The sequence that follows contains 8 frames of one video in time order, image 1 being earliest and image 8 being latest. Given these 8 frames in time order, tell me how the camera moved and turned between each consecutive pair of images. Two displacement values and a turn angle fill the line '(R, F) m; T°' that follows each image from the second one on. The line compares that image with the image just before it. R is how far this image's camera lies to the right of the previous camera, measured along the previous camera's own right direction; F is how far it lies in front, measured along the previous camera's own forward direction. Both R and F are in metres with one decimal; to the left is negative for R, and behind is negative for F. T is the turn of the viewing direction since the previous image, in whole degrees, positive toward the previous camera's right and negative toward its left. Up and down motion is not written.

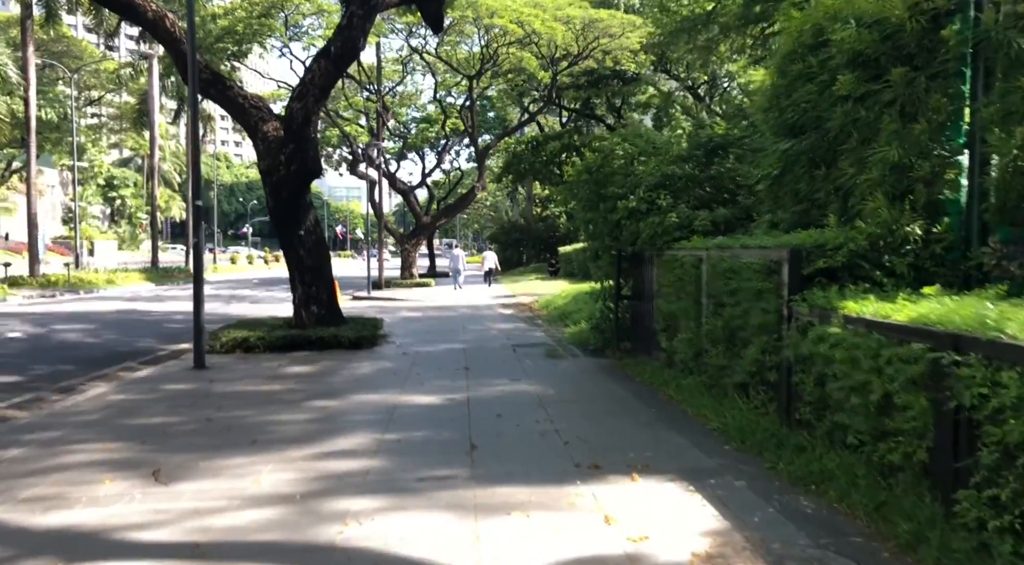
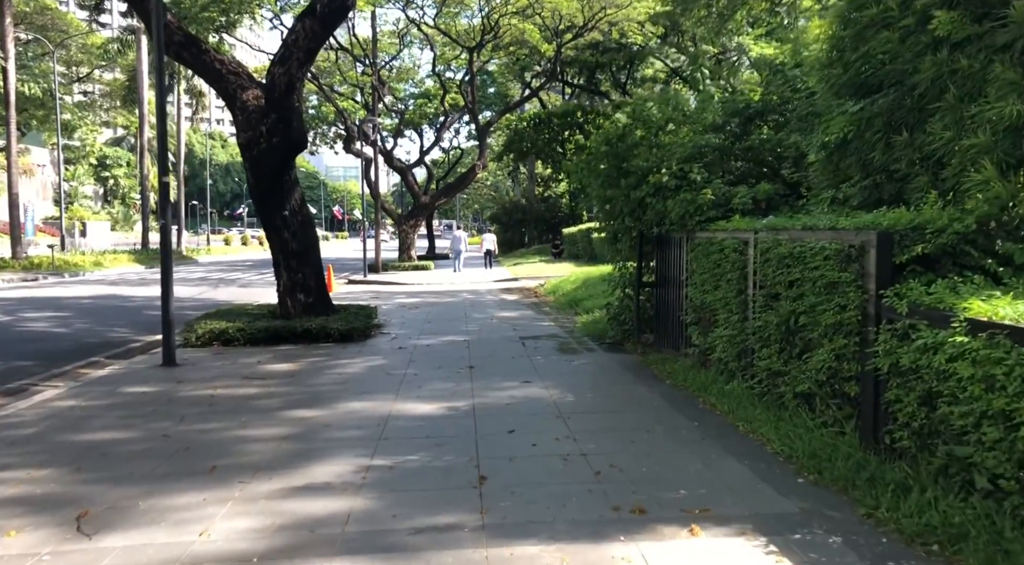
(-0.1, +1.2) m; 0°
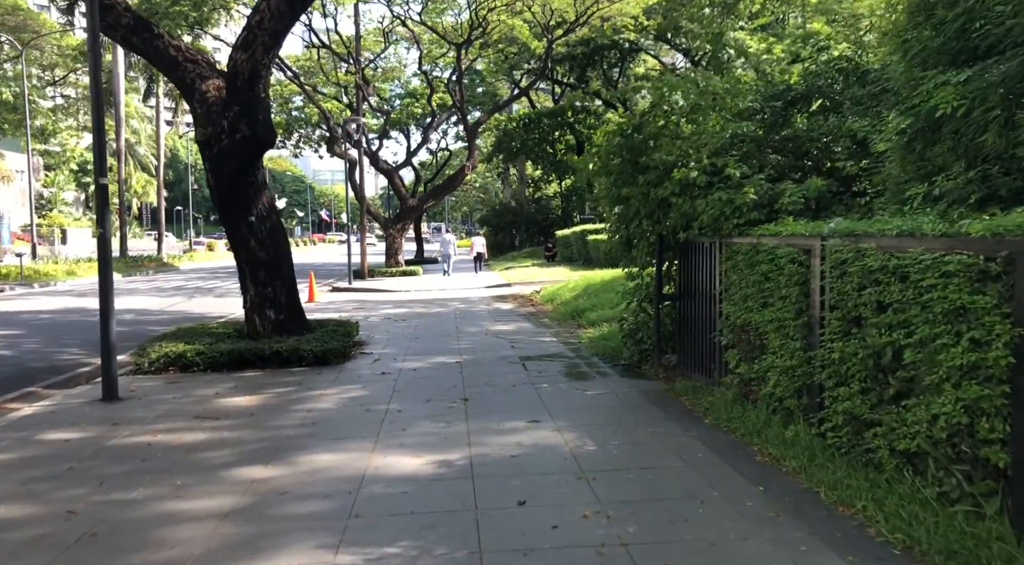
(-0.1, +1.4) m; +1°
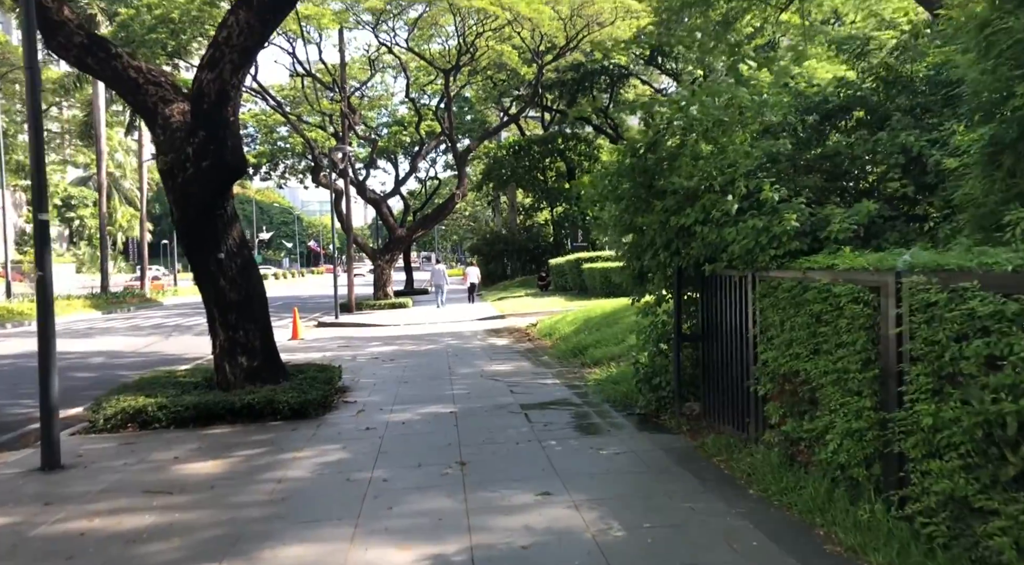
(-0.1, +1.0) m; +1°
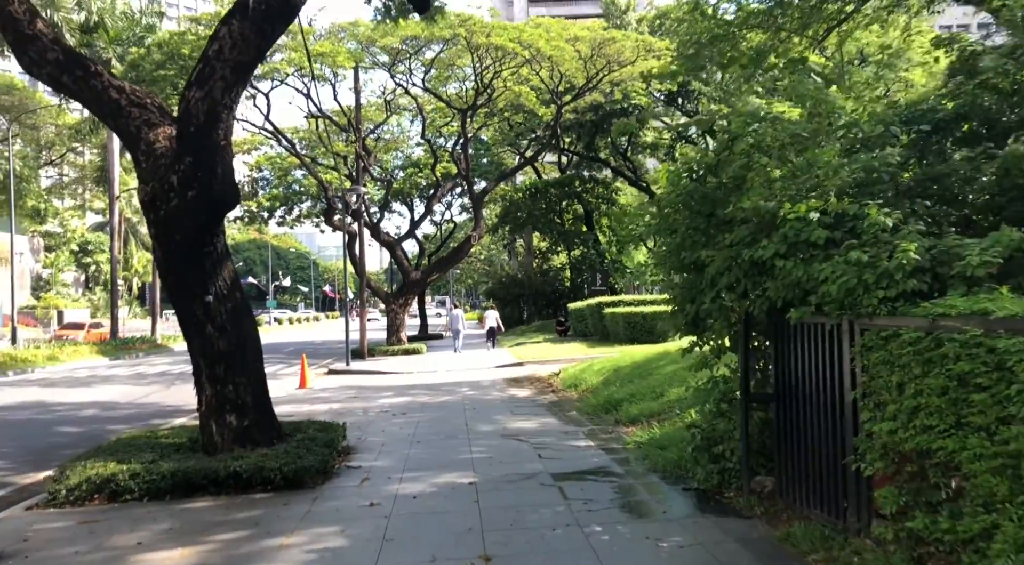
(-0.2, +1.2) m; -1°
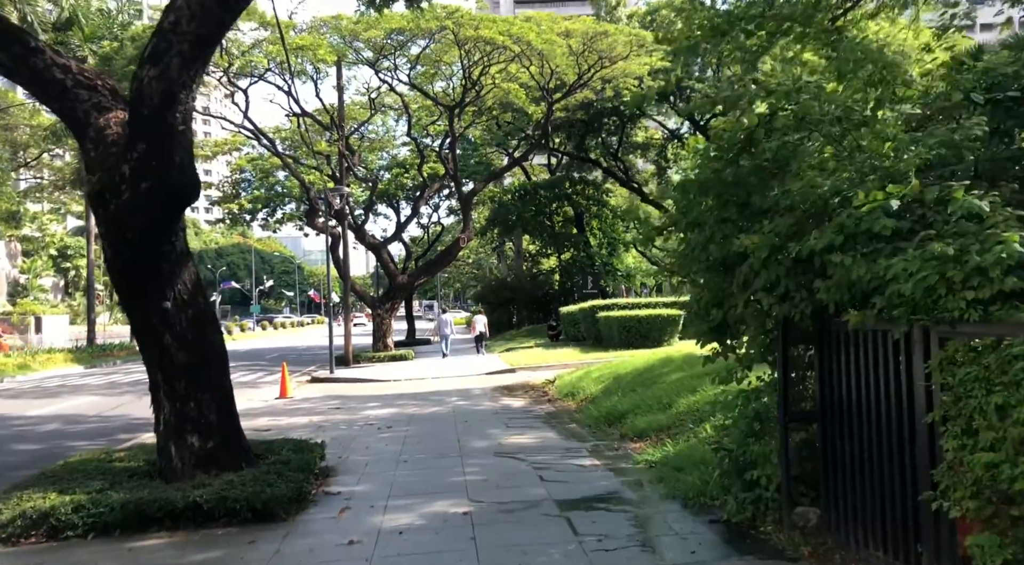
(-0.1, +0.9) m; +1°
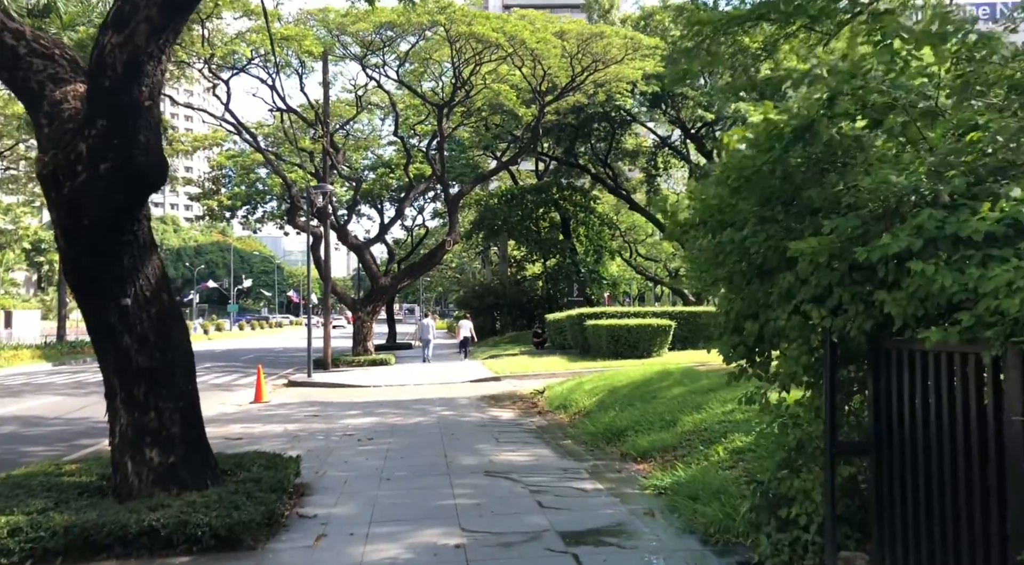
(-0.2, +0.7) m; +1°
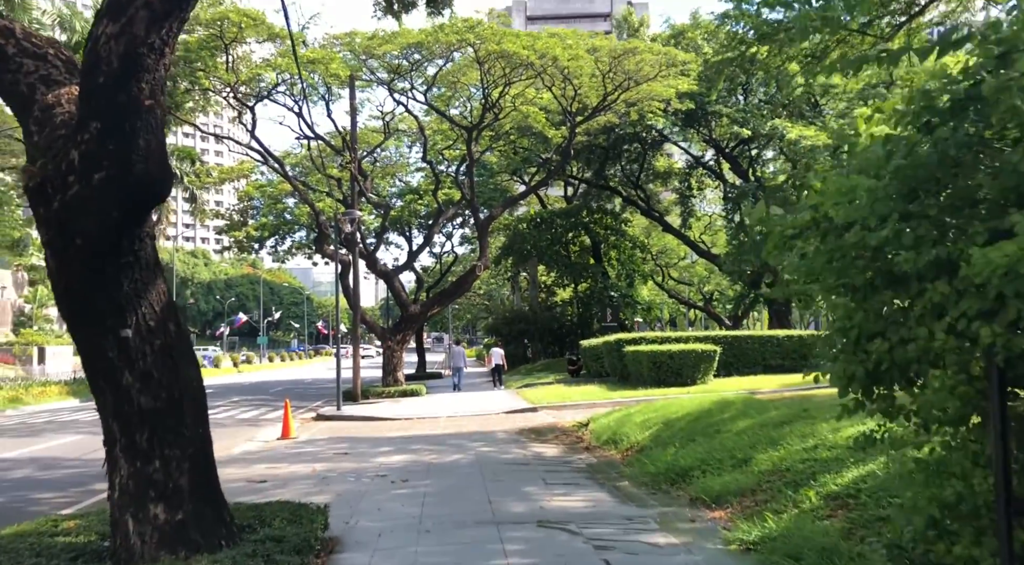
(-0.2, +1.0) m; -2°
